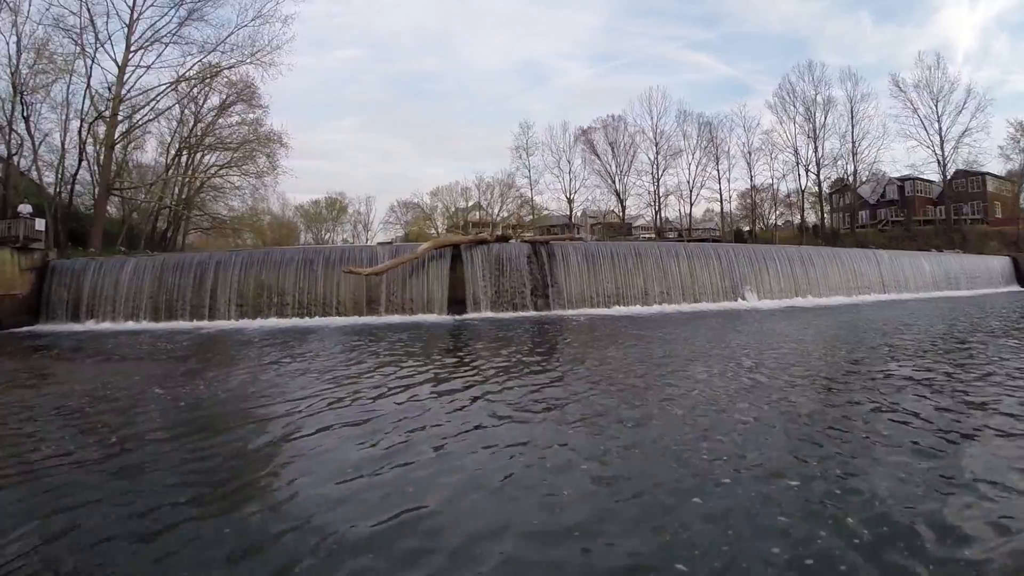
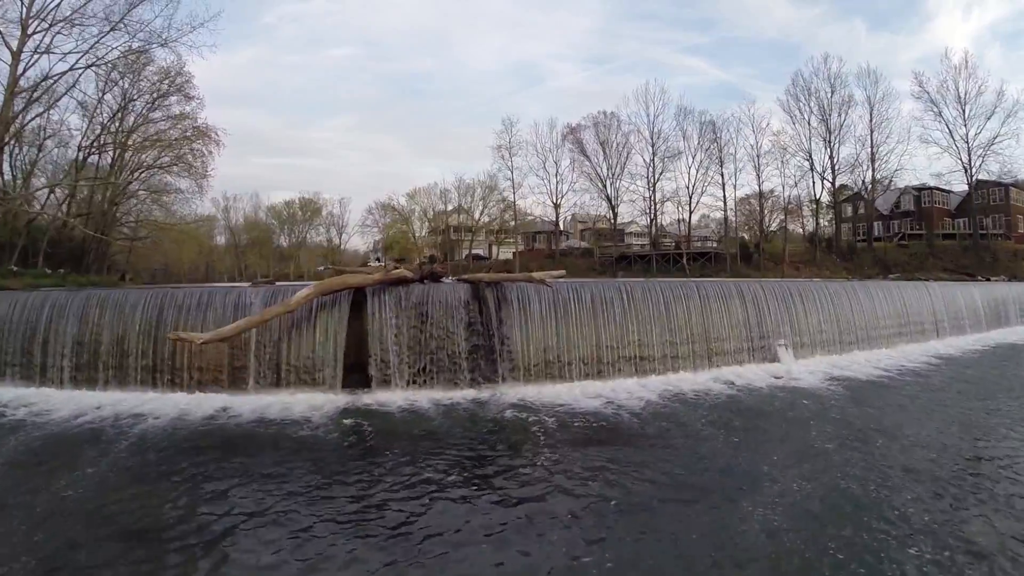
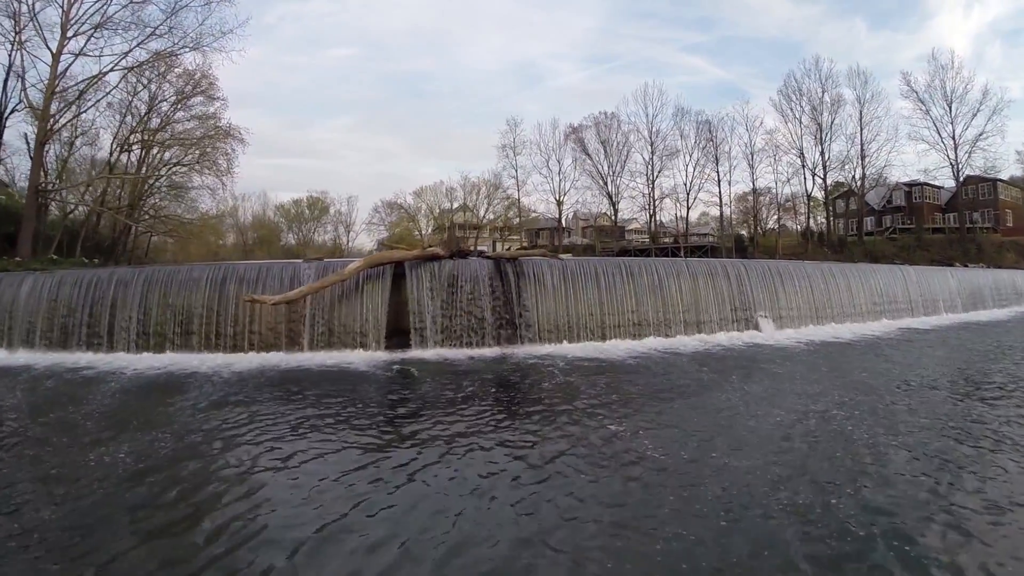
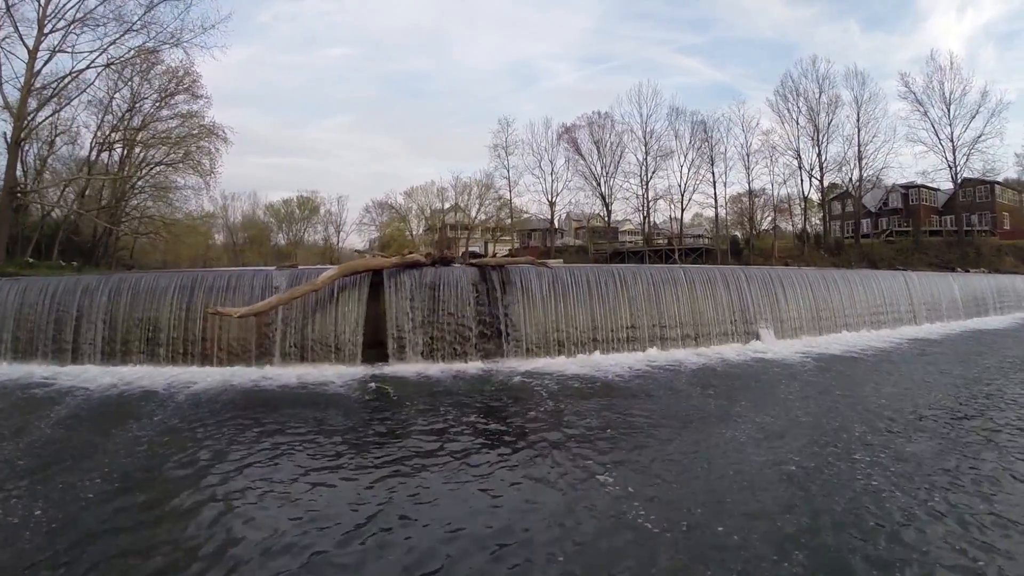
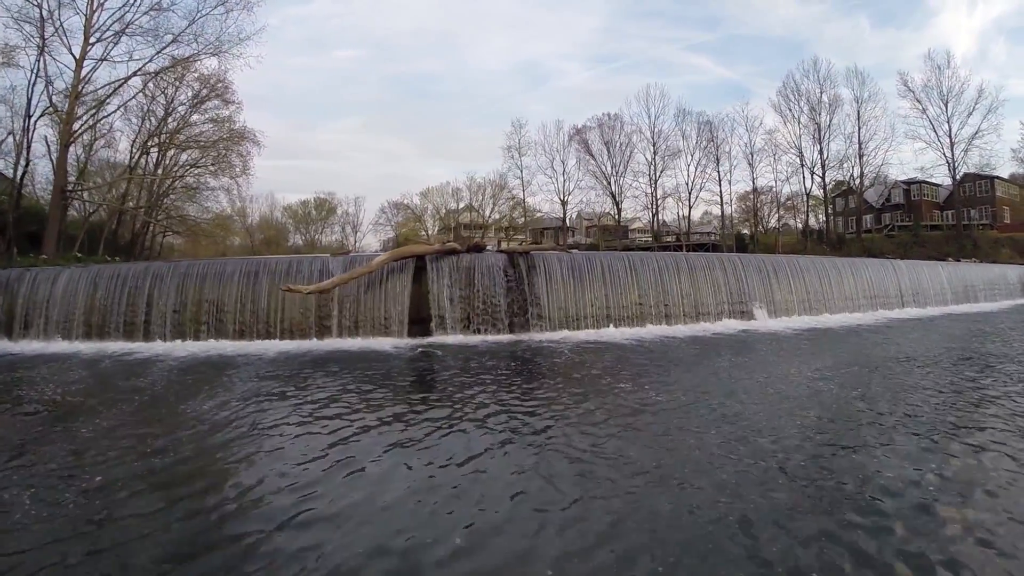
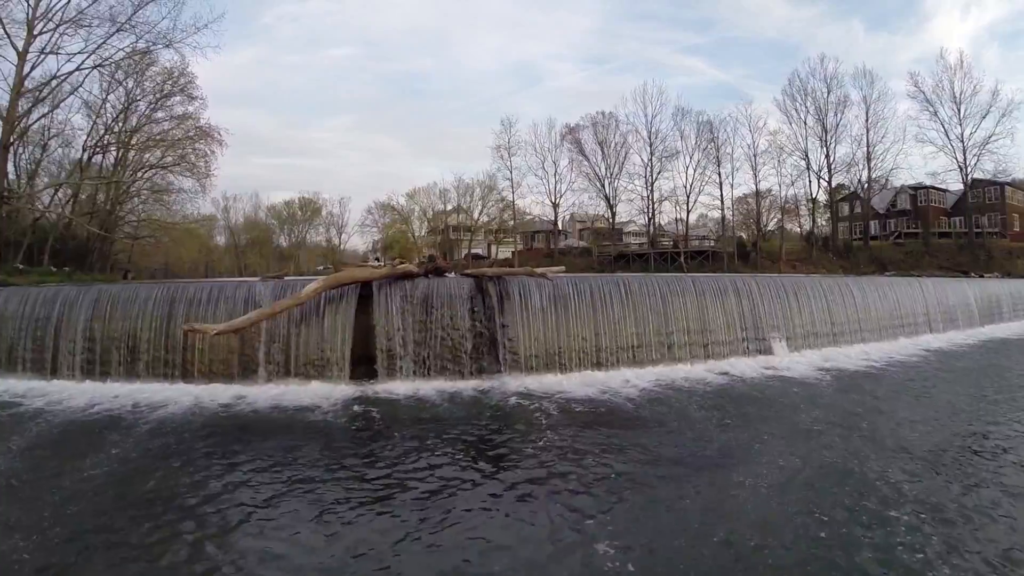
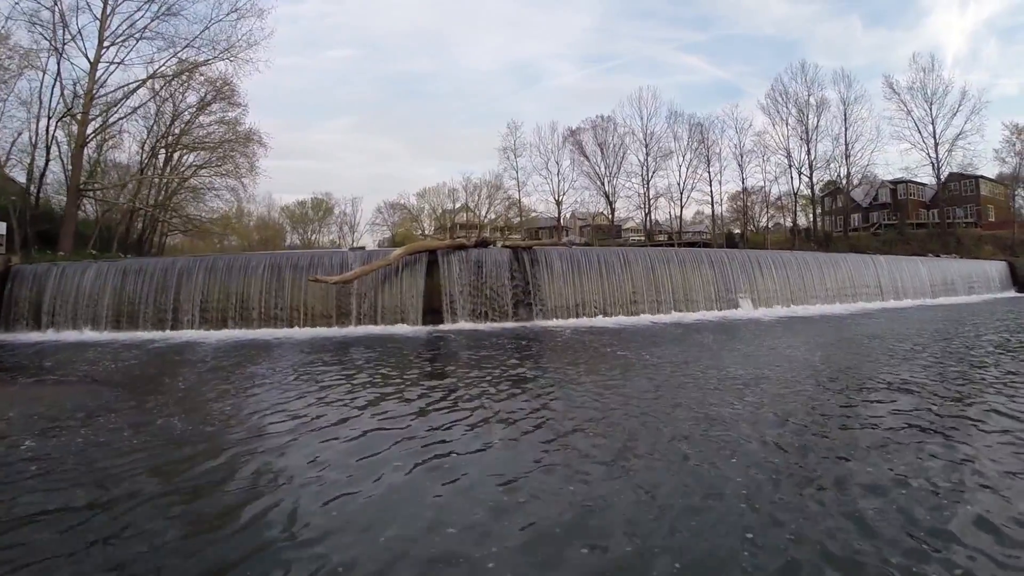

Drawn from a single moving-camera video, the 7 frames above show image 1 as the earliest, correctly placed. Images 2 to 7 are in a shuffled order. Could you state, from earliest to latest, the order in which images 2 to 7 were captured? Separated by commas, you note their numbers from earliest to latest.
7, 5, 3, 4, 6, 2
